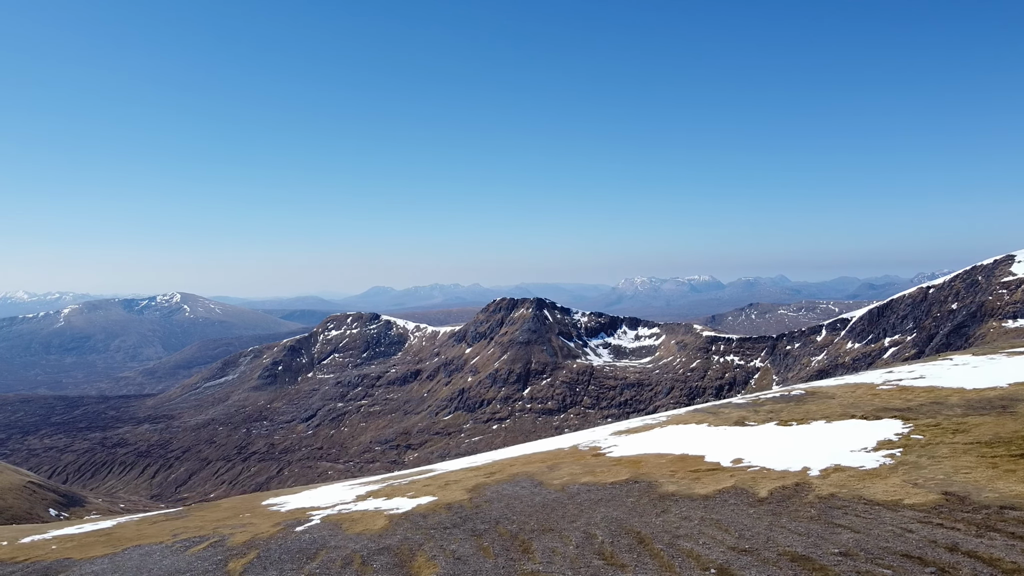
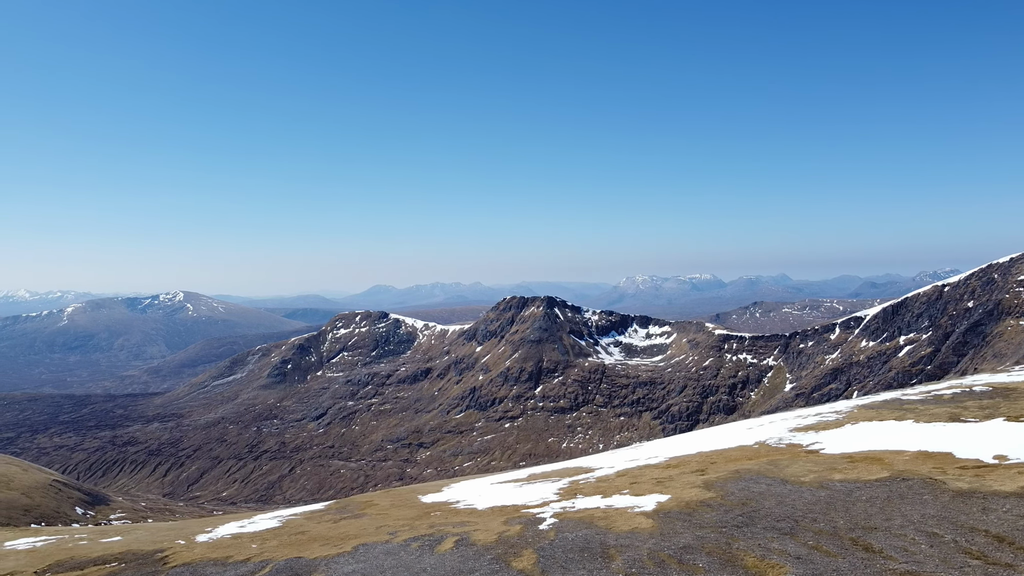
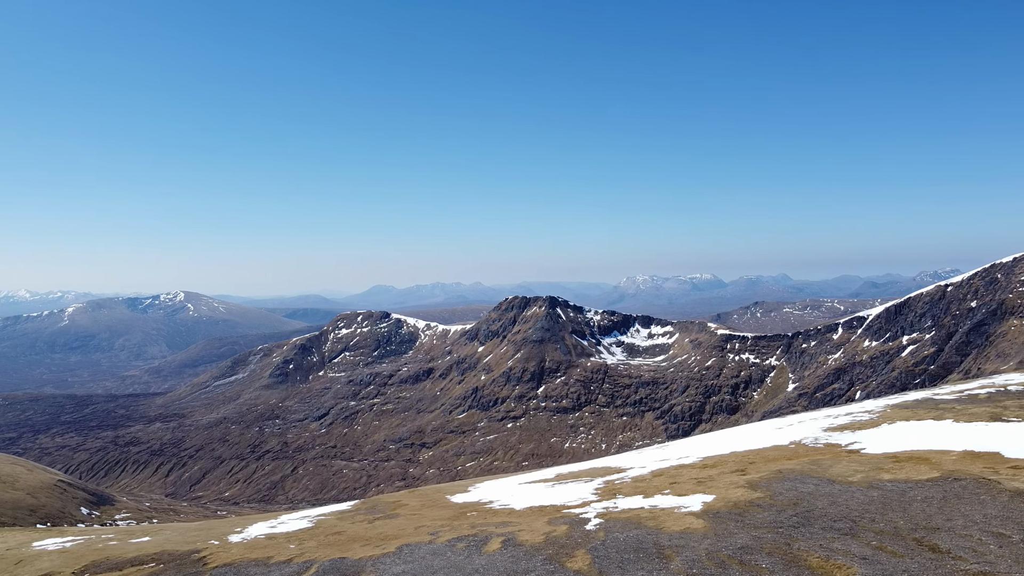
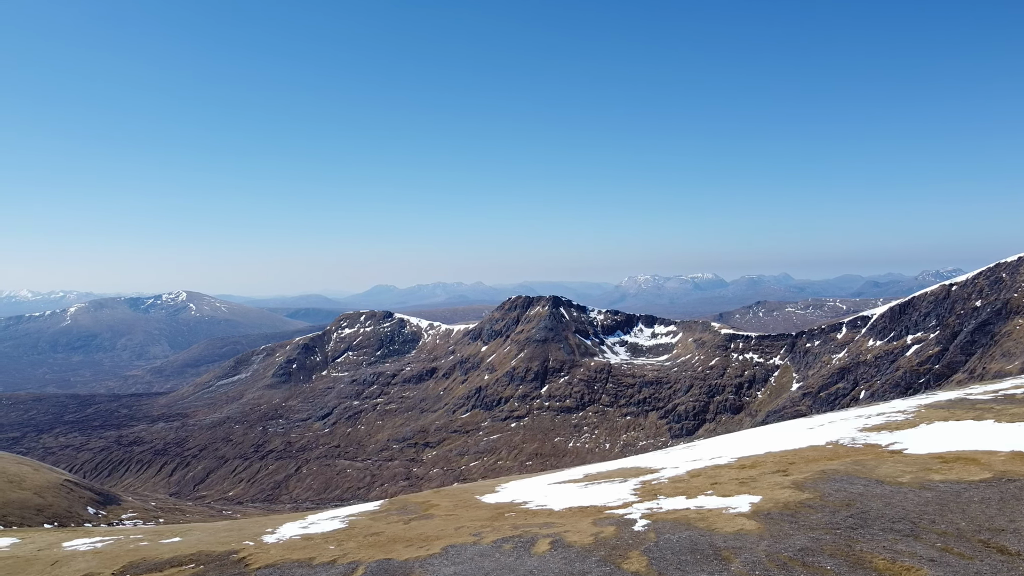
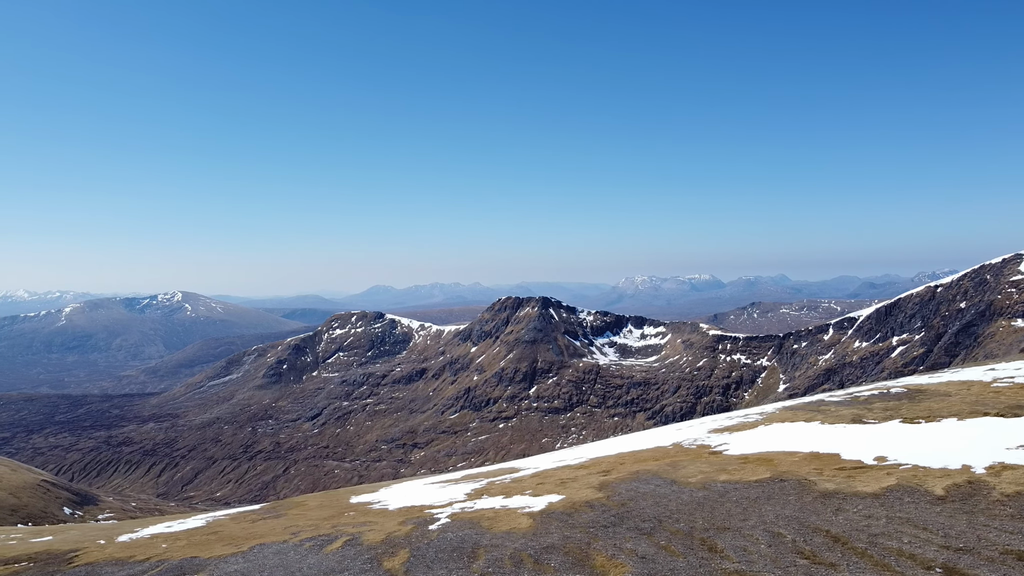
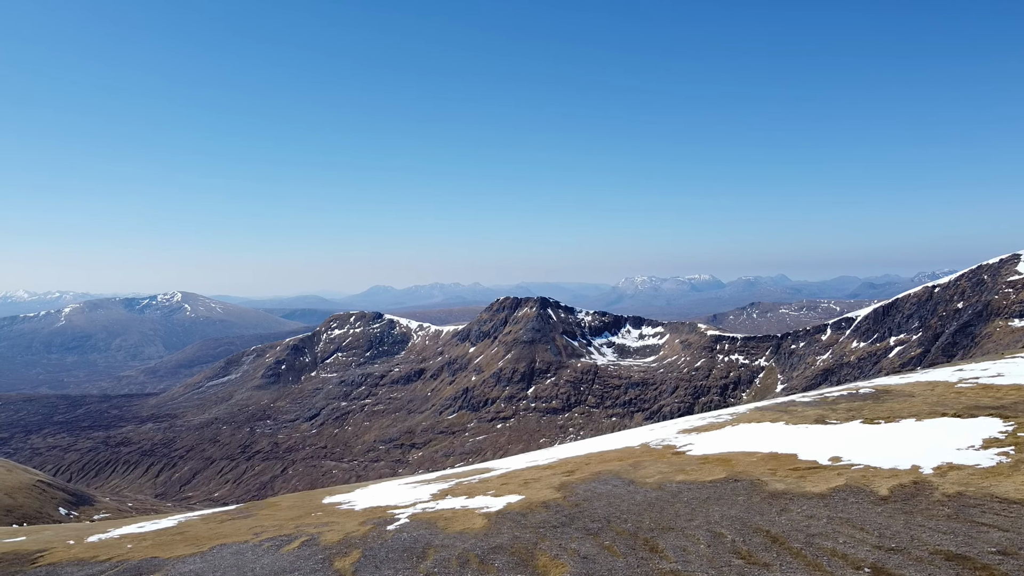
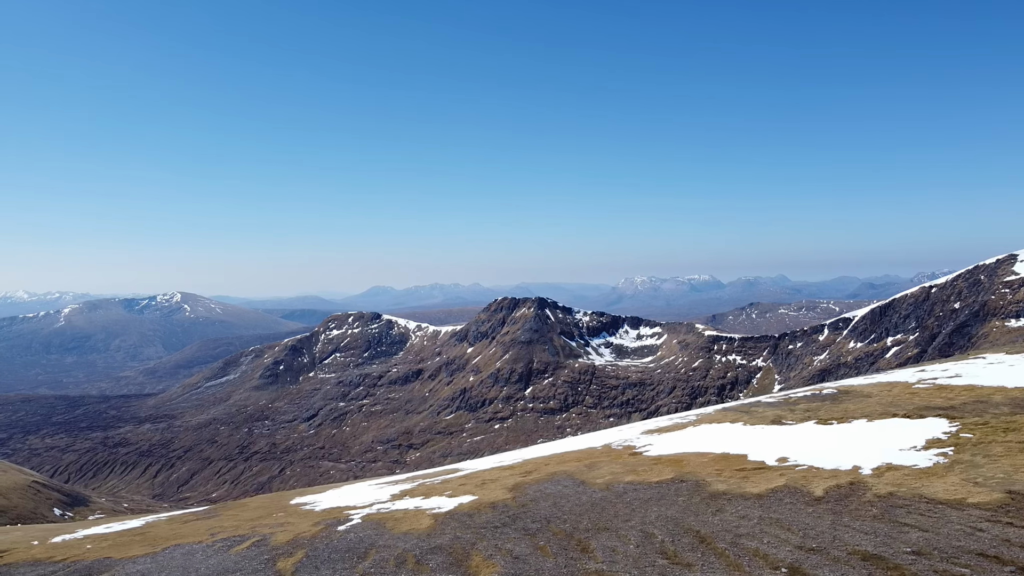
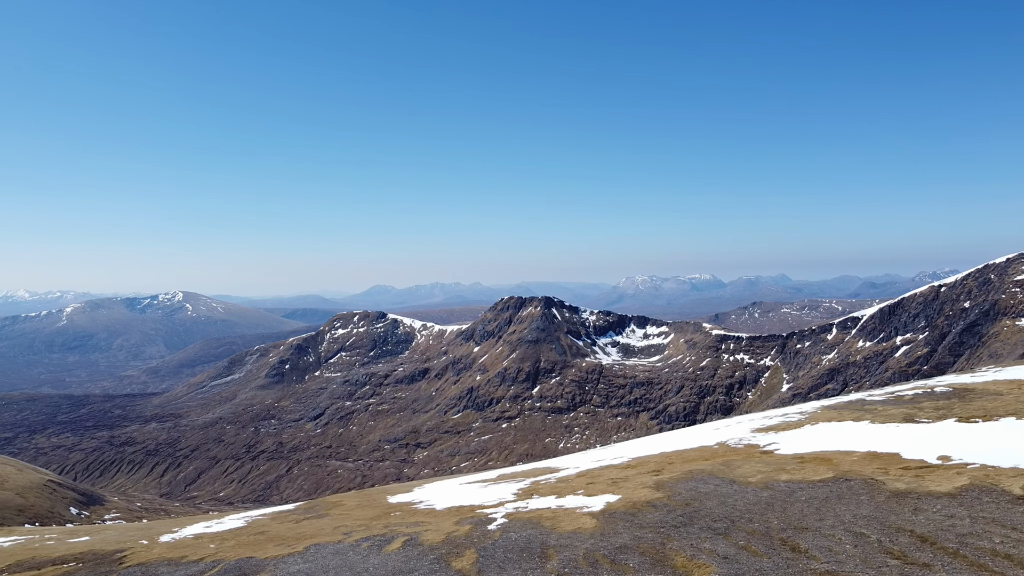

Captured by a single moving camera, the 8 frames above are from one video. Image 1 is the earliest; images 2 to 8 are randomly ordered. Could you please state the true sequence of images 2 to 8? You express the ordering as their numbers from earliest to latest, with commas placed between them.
7, 6, 5, 8, 2, 3, 4
